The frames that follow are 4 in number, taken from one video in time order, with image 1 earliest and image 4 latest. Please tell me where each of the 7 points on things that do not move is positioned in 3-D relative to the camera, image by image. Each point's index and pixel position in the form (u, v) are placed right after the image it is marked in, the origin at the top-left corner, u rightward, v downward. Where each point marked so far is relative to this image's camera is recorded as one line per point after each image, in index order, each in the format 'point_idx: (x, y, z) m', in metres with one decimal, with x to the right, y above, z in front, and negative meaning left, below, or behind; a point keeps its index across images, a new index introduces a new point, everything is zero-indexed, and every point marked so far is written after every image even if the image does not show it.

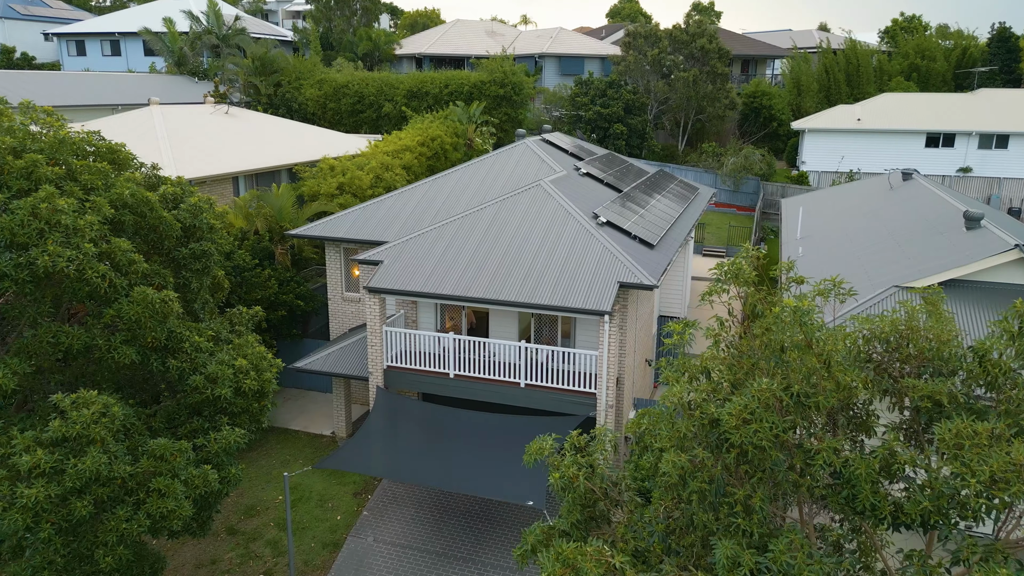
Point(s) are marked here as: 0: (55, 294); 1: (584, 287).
0: (-6.4, -0.1, +10.4) m
1: (+1.6, 0.0, +16.7) m
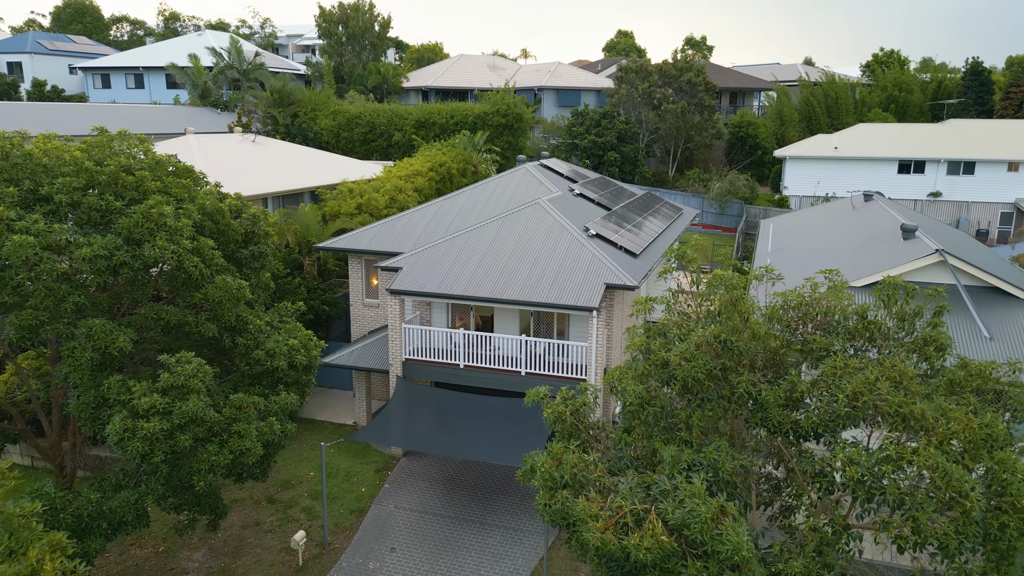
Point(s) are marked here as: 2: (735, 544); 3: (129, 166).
0: (-6.3, +0.1, +13.3) m
1: (+1.7, 0.0, +19.5) m
2: (+2.5, -2.9, +8.4) m
3: (-7.1, +2.3, +13.9) m
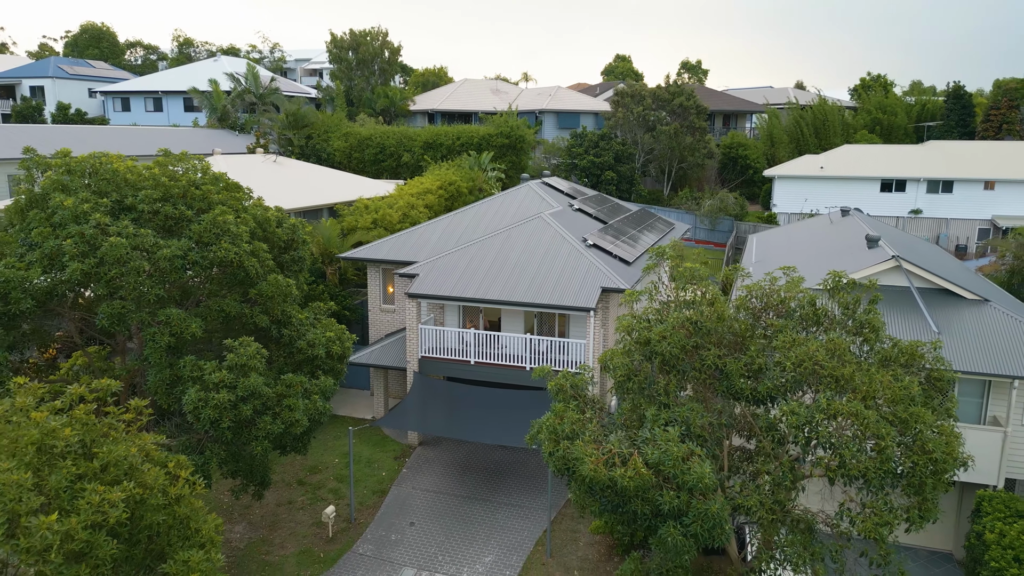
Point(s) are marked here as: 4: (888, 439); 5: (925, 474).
0: (-6.1, +0.2, +15.7) m
1: (+1.9, -0.1, +21.9) m
2: (+2.7, -2.7, +10.7) m
3: (-6.9, +2.3, +16.3) m
4: (+5.6, -2.2, +11.1) m
5: (+6.3, -2.8, +11.5) m
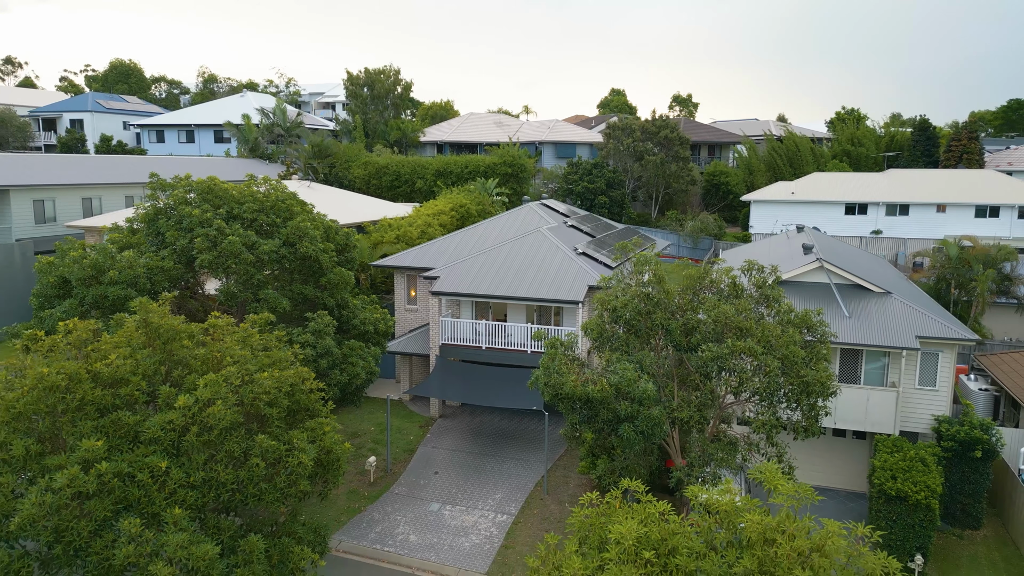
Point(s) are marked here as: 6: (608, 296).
0: (-6.0, +0.5, +21.0) m
1: (+2.0, 0.0, +27.2) m
2: (+2.8, -2.2, +15.9) m
3: (-6.8, +2.6, +21.7) m
4: (+5.7, -1.8, +16.4) m
5: (+6.5, -2.3, +16.8) m
6: (+2.4, -0.3, +18.7) m
